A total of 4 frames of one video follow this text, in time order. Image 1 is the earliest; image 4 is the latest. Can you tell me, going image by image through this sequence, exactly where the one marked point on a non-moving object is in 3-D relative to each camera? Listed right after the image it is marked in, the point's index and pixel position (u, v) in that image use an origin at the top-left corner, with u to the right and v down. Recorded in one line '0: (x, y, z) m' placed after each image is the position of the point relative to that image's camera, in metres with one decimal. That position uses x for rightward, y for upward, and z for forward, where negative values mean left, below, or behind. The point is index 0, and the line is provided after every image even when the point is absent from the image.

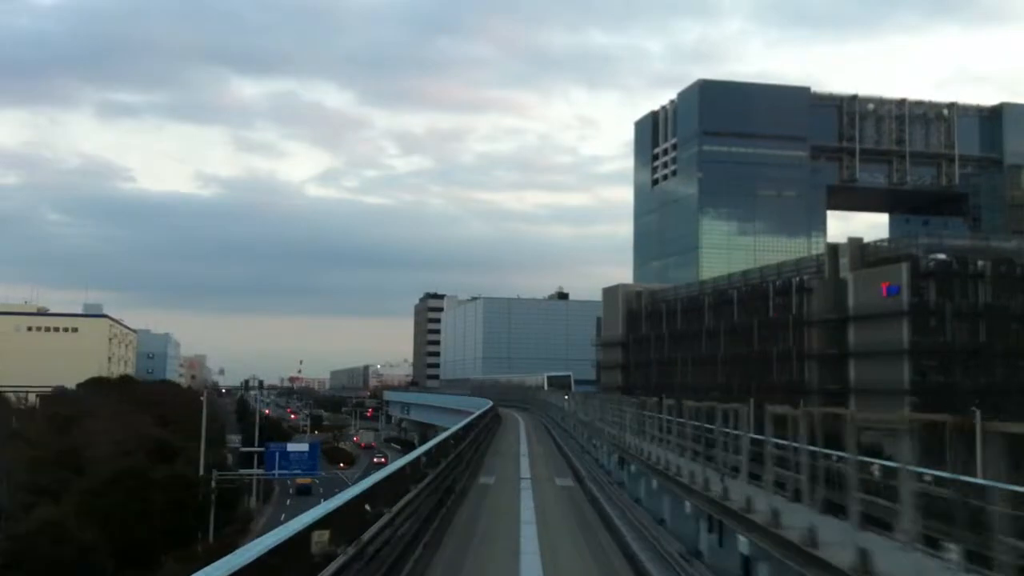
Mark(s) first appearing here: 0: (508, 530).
0: (-0.1, -4.8, +19.4) m
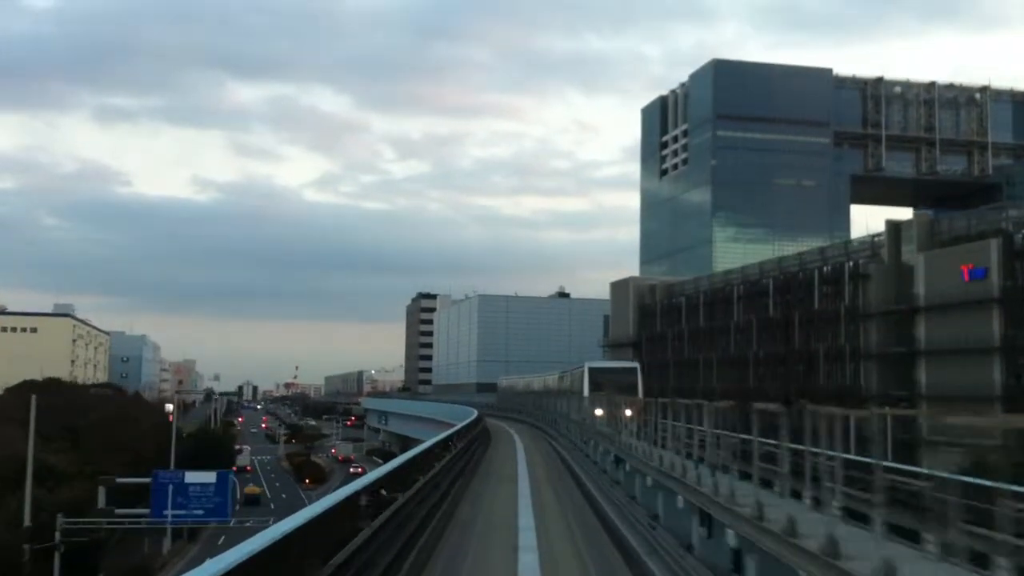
0: (-0.1, -4.5, +15.8) m
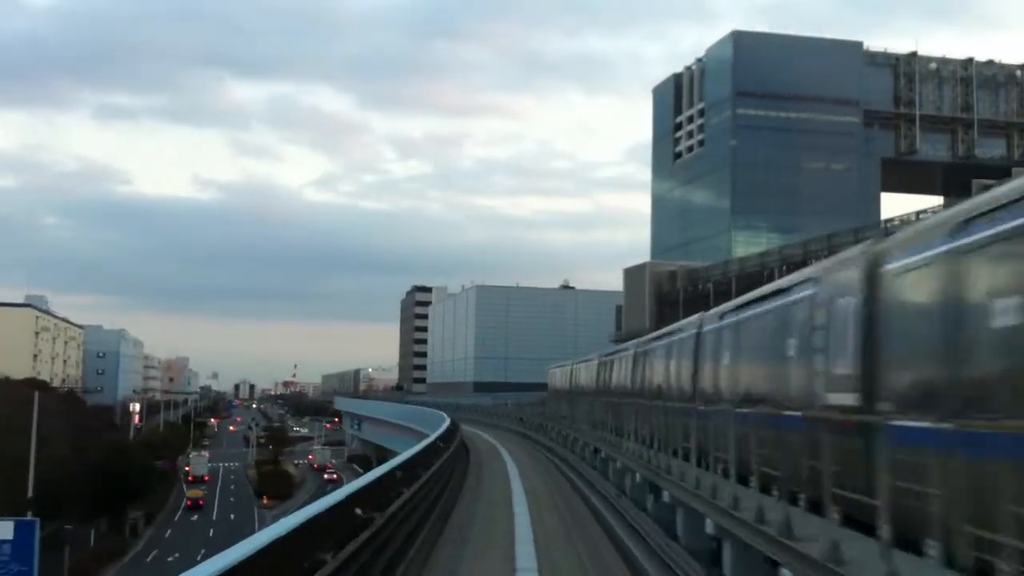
0: (-0.1, -4.1, +12.4) m
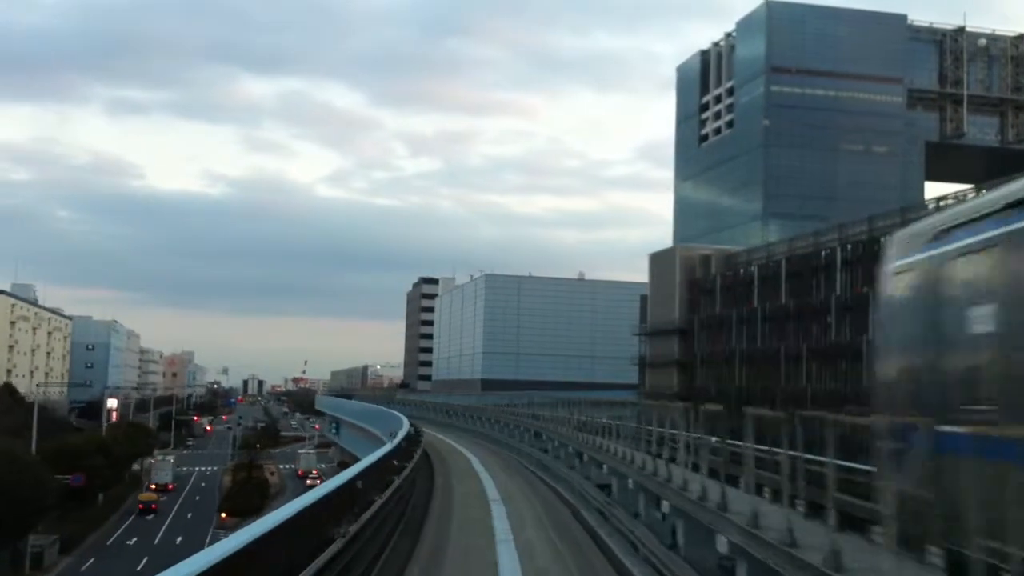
0: (0.0, -3.8, +9.5) m
